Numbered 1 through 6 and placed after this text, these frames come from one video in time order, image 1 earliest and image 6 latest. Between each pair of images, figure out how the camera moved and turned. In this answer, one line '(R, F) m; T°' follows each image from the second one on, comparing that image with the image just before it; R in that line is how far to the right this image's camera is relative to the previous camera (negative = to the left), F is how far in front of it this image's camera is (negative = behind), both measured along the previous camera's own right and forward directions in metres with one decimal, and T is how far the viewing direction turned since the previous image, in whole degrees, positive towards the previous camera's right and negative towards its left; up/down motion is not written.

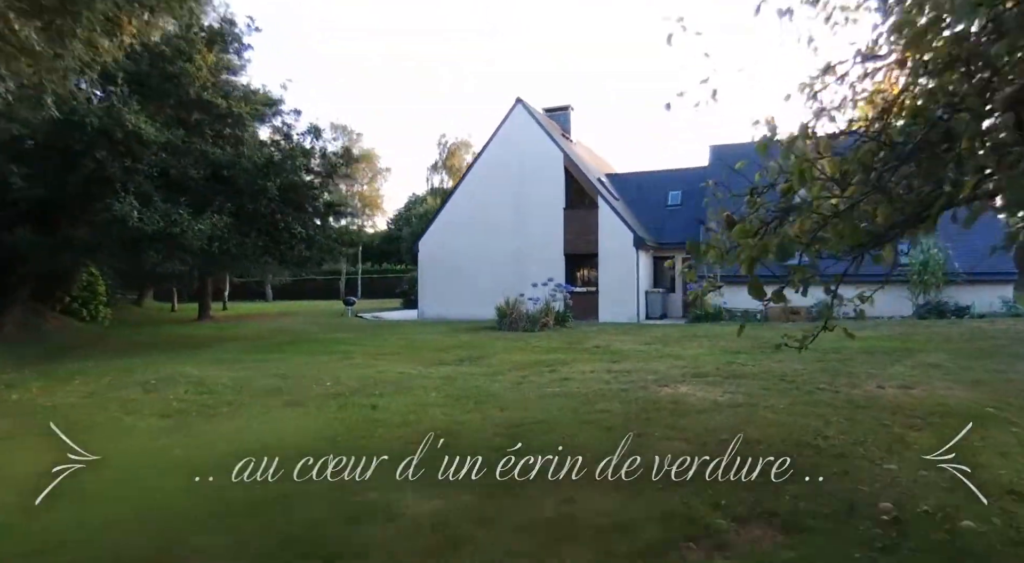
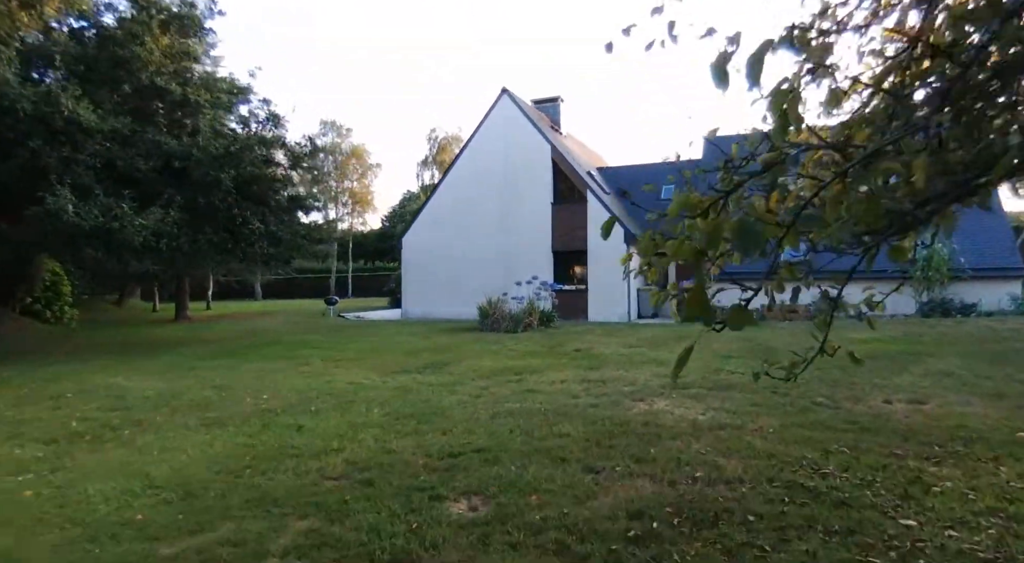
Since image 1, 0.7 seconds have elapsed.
(+0.4, +0.8) m; 0°
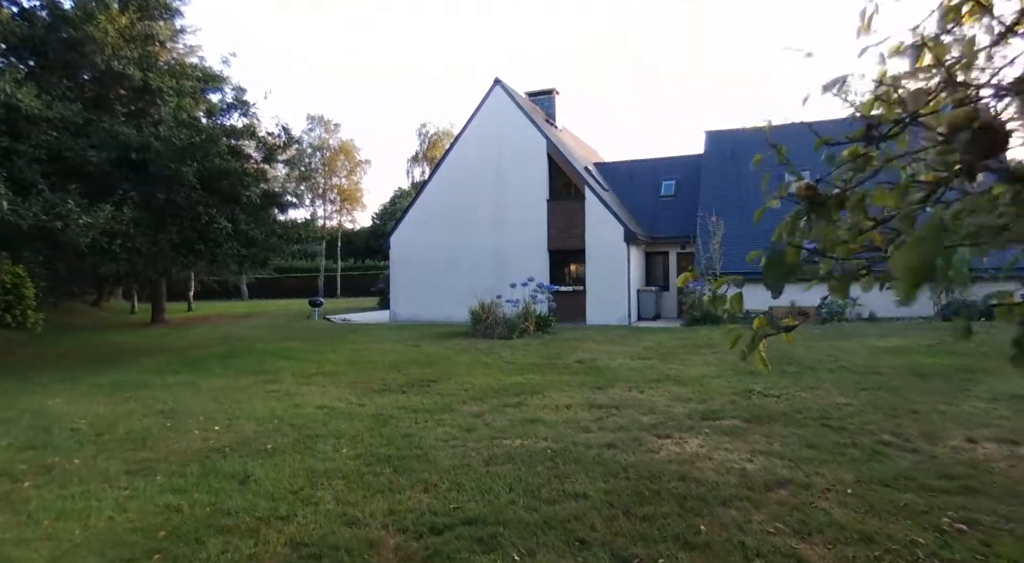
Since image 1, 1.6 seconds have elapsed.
(0.0, +0.9) m; +1°
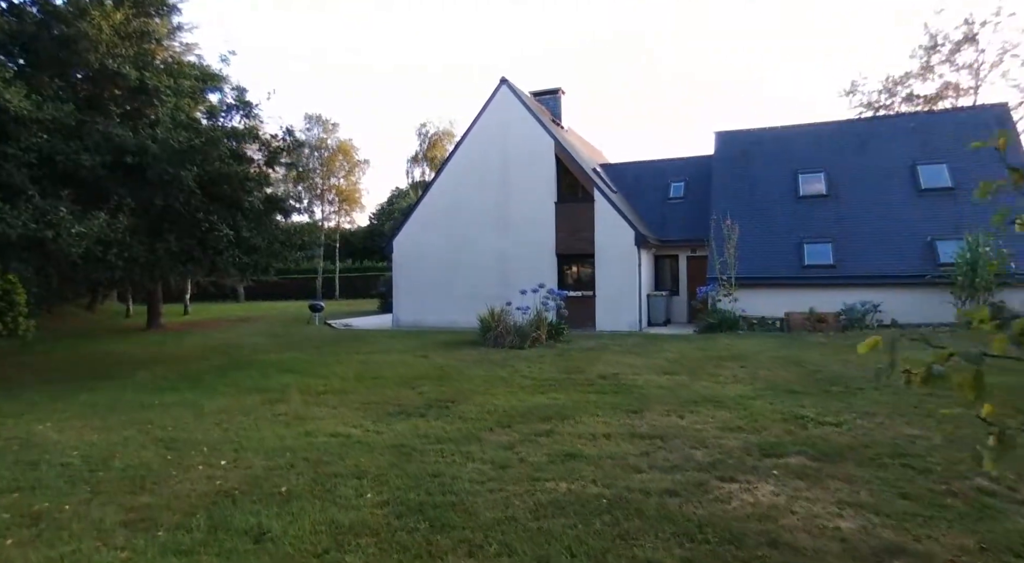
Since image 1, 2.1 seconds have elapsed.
(-0.3, +0.5) m; 0°
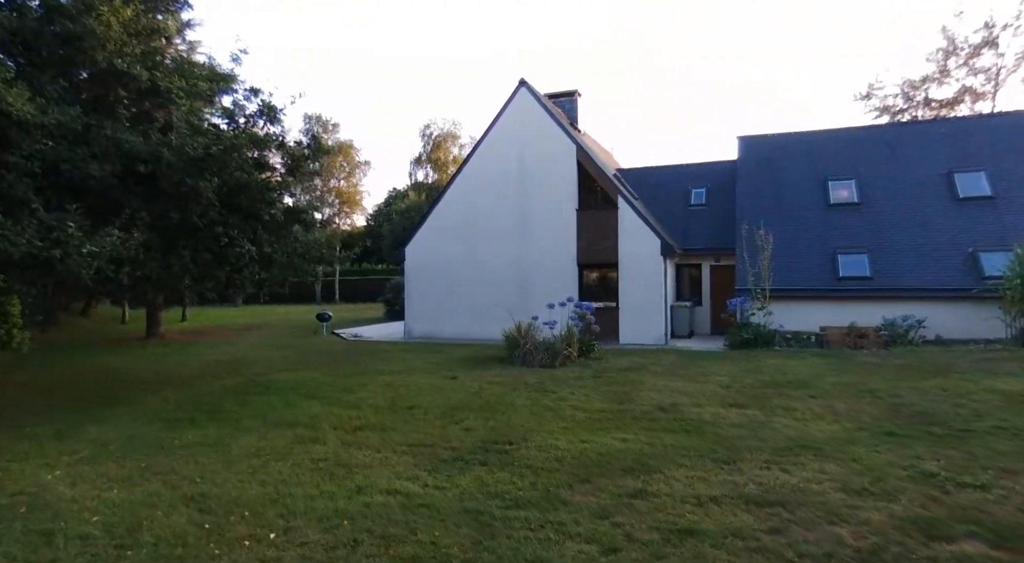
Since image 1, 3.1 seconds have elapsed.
(-0.7, +0.7) m; +1°
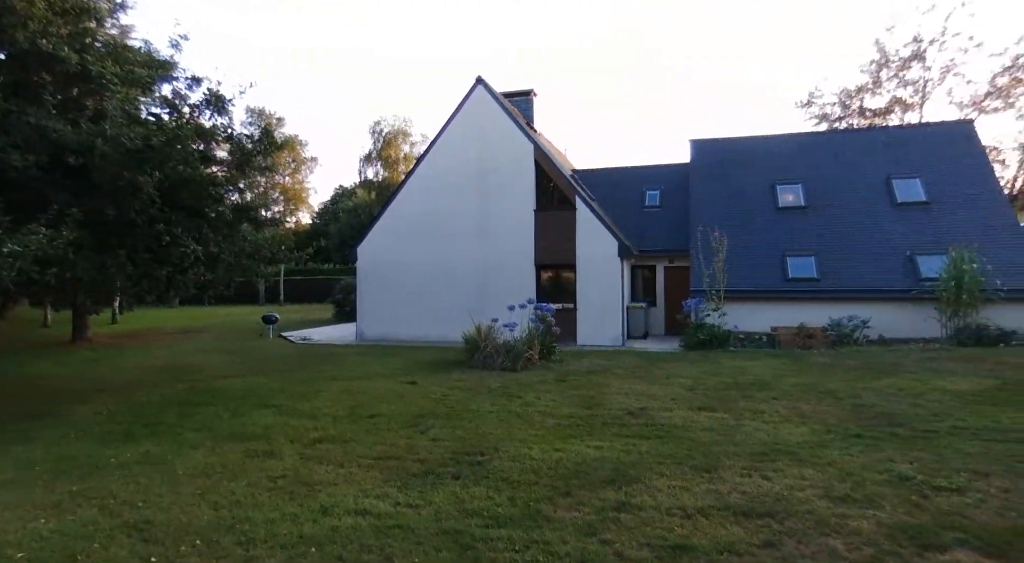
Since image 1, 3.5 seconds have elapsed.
(-0.2, +0.3) m; +5°
